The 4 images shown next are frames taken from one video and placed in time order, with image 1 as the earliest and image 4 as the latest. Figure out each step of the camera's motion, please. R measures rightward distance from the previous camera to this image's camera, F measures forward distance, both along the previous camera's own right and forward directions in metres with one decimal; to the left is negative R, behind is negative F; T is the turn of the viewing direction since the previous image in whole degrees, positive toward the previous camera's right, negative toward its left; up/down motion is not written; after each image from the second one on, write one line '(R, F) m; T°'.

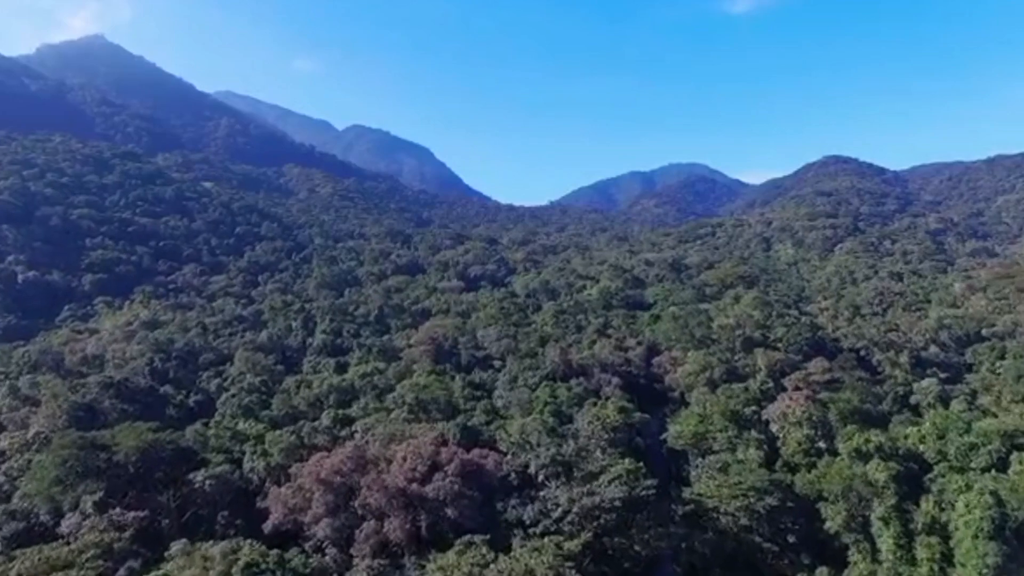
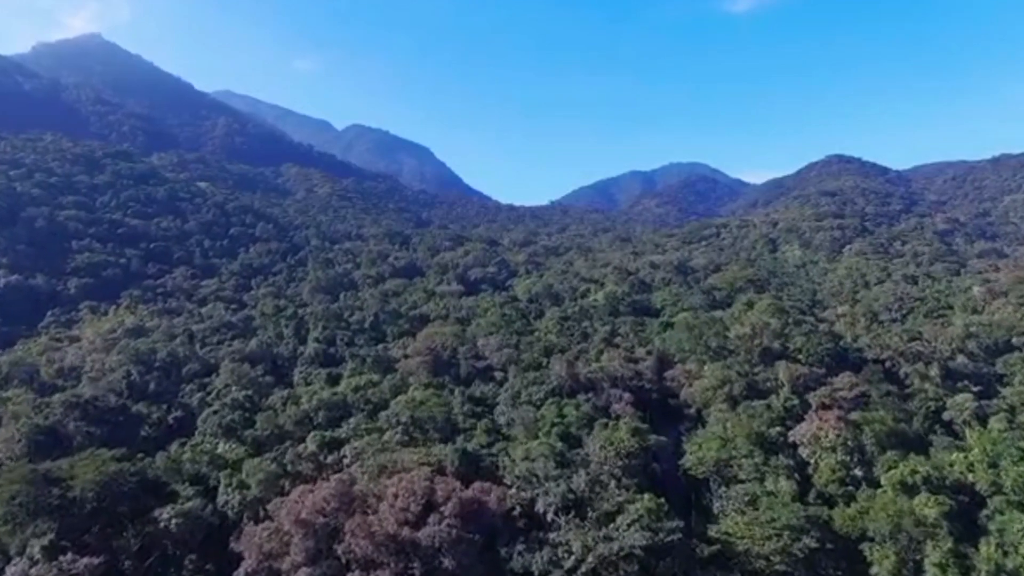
(-0.2, +2.9) m; 0°
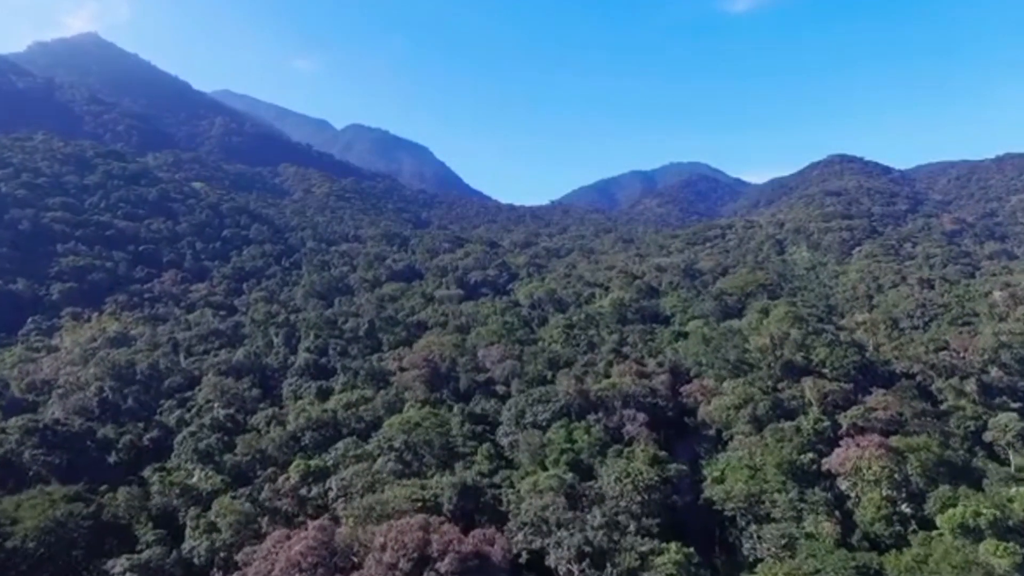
(-0.3, +3.0) m; 0°
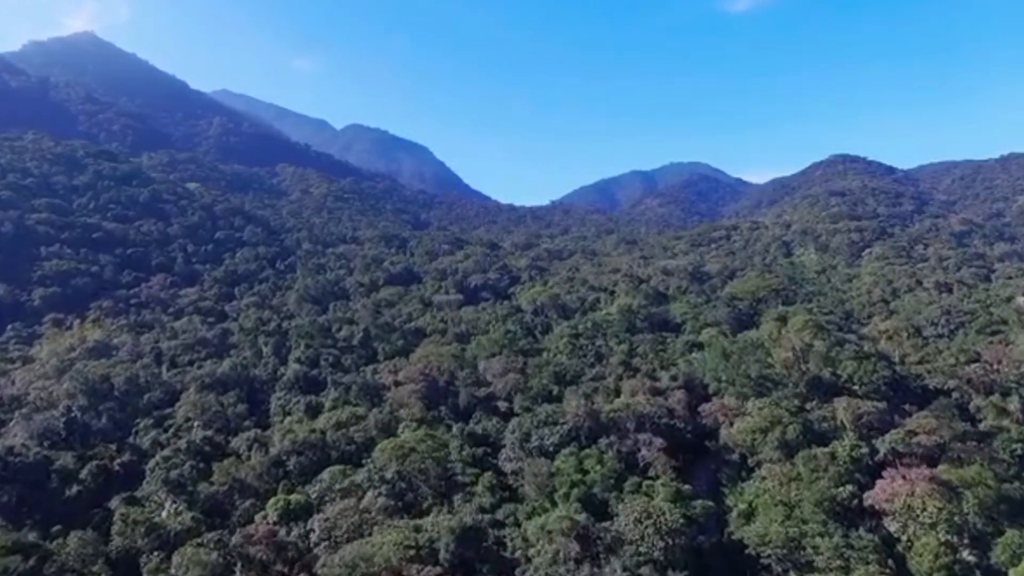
(-0.2, +3.0) m; 0°
